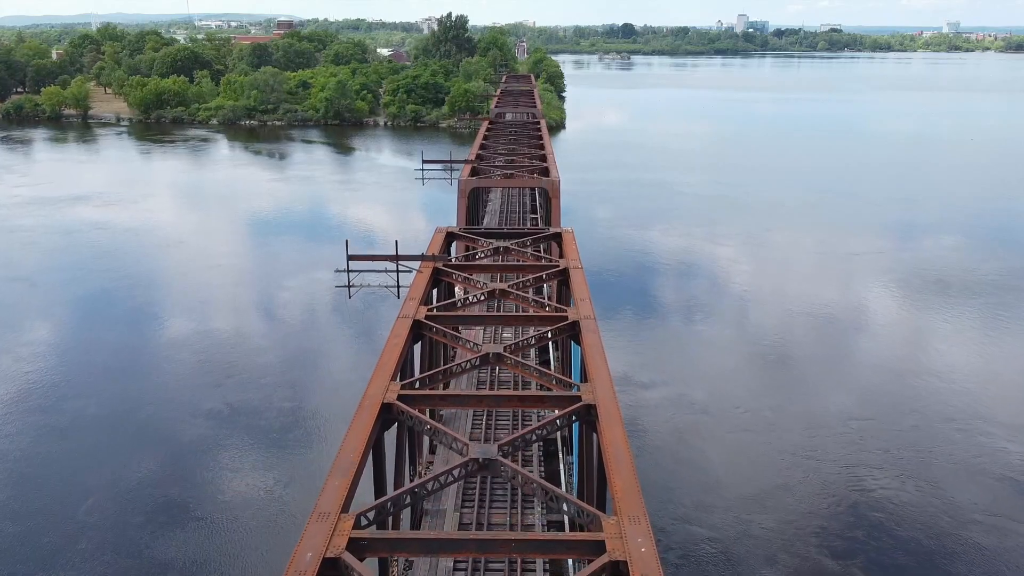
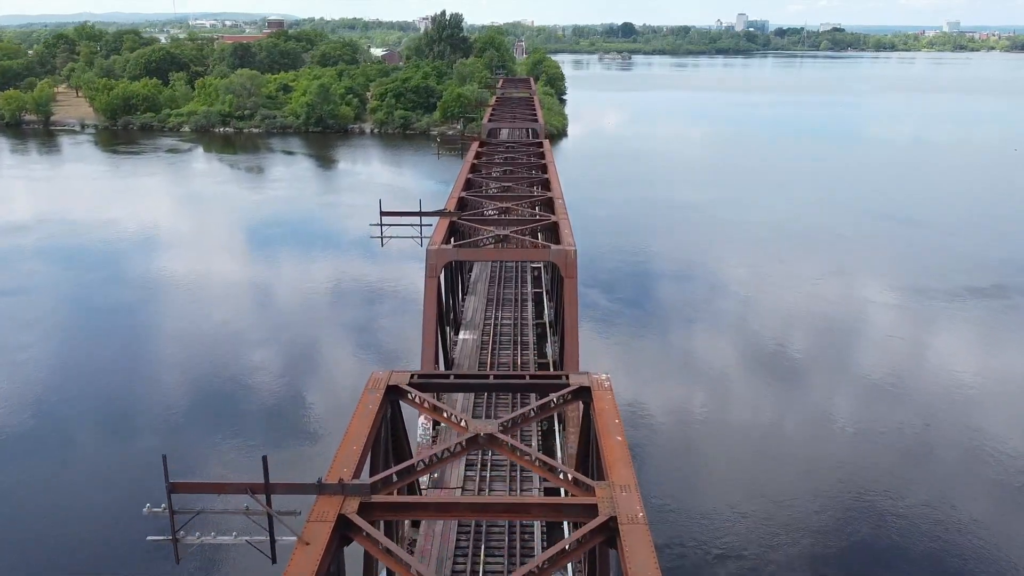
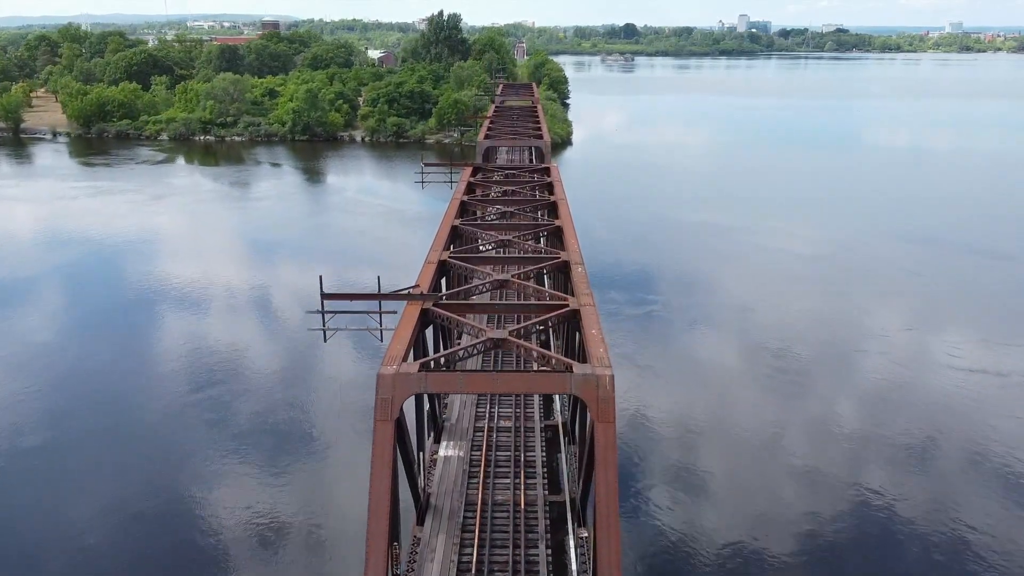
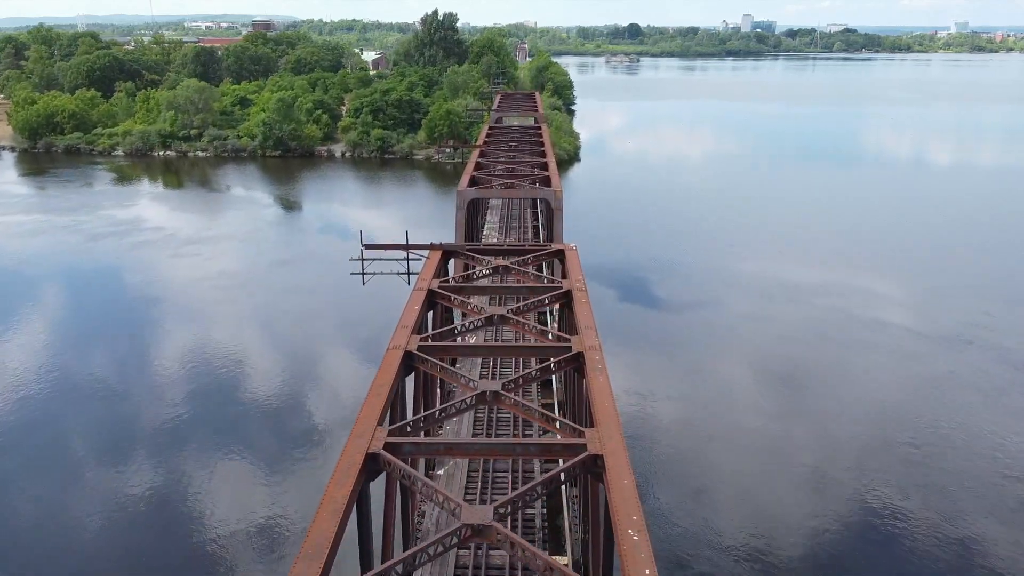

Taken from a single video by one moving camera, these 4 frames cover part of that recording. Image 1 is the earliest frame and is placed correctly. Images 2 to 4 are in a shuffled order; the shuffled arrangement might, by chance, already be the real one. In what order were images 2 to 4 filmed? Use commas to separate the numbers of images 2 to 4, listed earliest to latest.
2, 3, 4
